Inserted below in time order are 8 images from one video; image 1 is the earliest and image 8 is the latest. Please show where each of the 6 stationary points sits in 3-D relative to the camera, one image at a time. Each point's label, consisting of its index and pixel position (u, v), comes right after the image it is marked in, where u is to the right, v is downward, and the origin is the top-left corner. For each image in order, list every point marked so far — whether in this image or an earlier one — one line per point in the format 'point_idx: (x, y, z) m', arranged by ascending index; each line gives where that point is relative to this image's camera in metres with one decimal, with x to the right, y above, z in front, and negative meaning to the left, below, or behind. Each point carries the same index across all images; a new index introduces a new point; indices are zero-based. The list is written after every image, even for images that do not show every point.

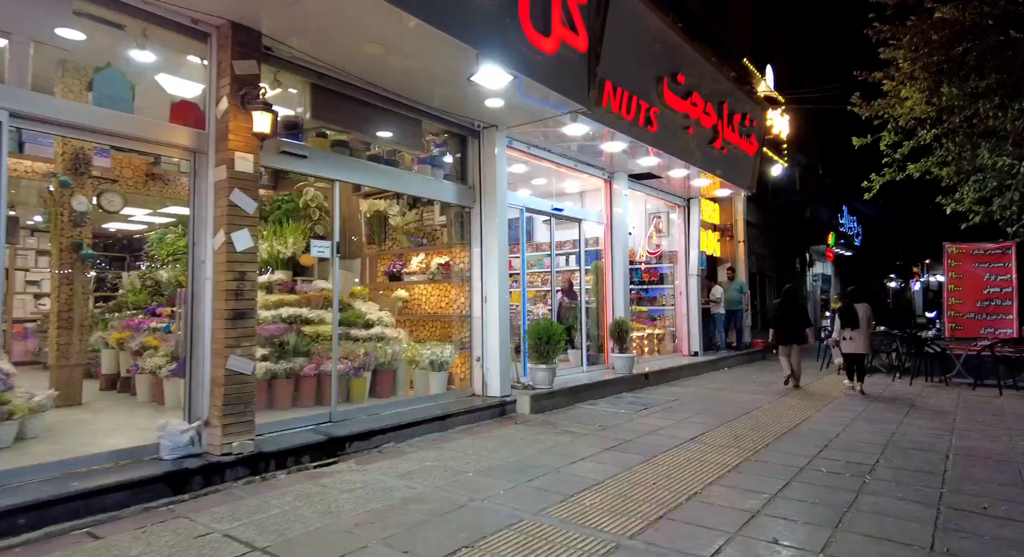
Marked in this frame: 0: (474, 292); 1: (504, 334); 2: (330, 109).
0: (-0.4, -0.1, +7.0) m
1: (-0.1, -0.6, +6.8) m
2: (-1.6, +1.5, +5.6) m
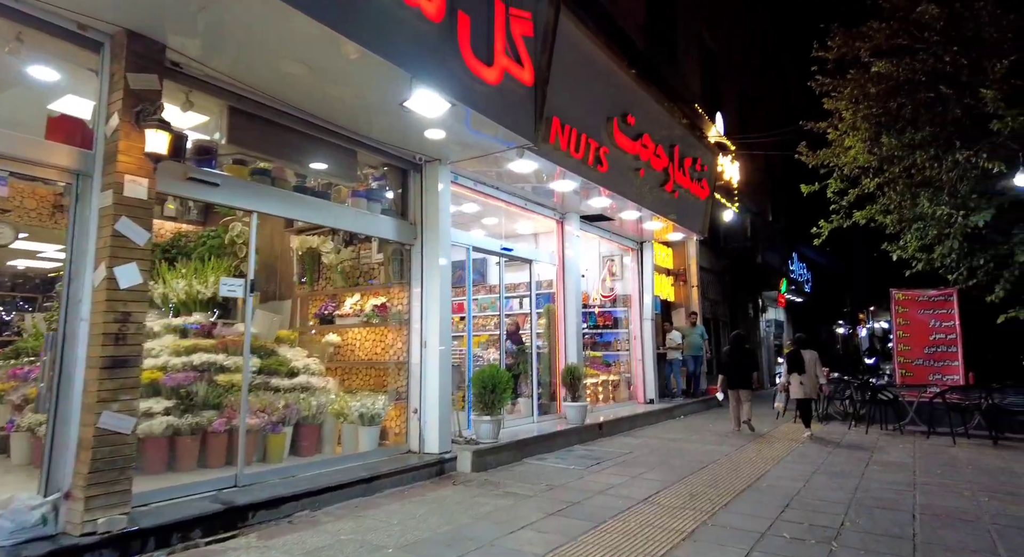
0: (-1.0, -0.6, +6.5) m
1: (-0.7, -1.1, +6.3) m
2: (-2.1, +1.2, +5.1) m
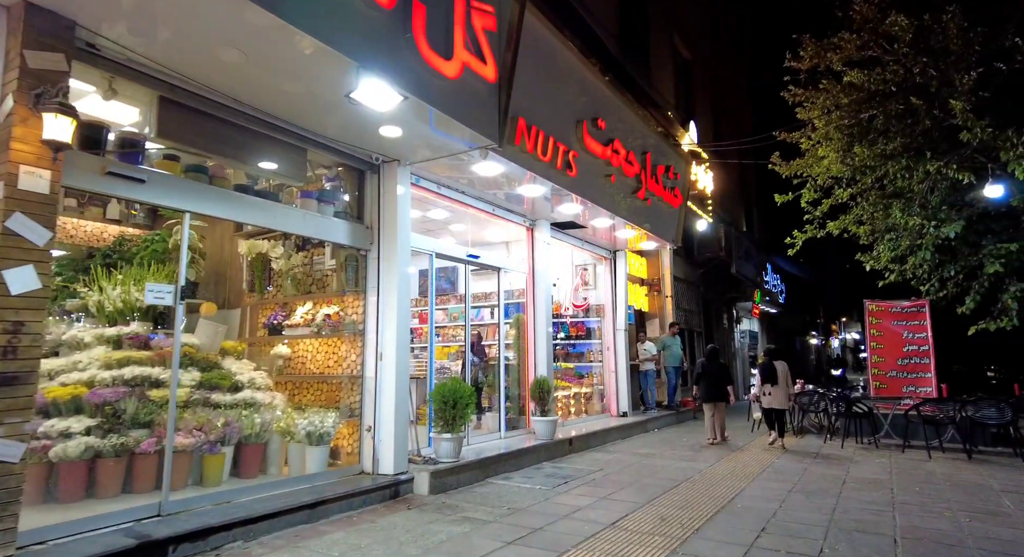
0: (-1.4, -0.7, +6.1) m
1: (-1.0, -1.2, +5.9) m
2: (-2.4, +1.1, +4.7) m
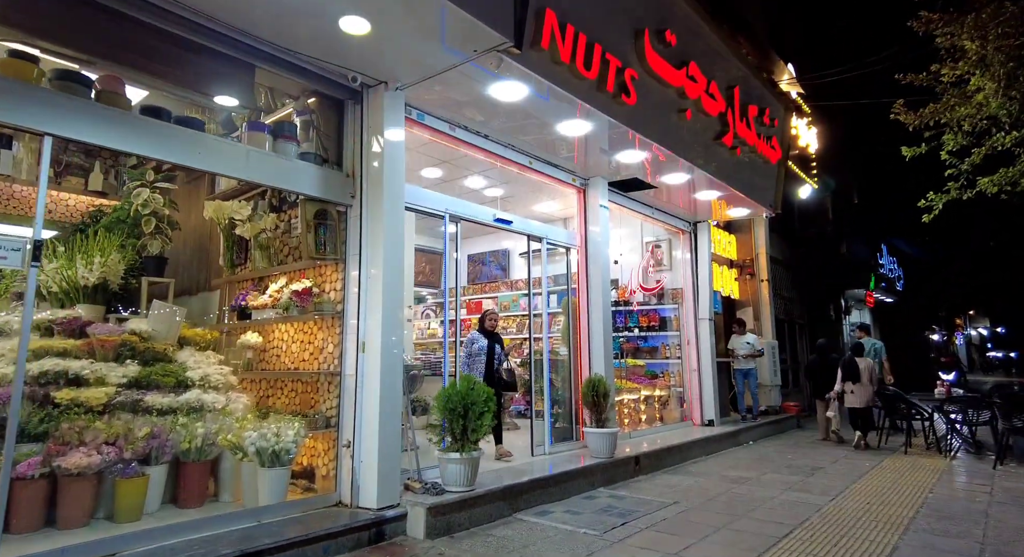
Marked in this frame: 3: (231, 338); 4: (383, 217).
0: (-1.2, -0.4, +4.5) m
1: (-0.8, -0.9, +4.3) m
2: (-2.4, +1.3, +3.3) m
3: (-2.1, -0.5, +4.8) m
4: (-0.9, +0.4, +4.5) m
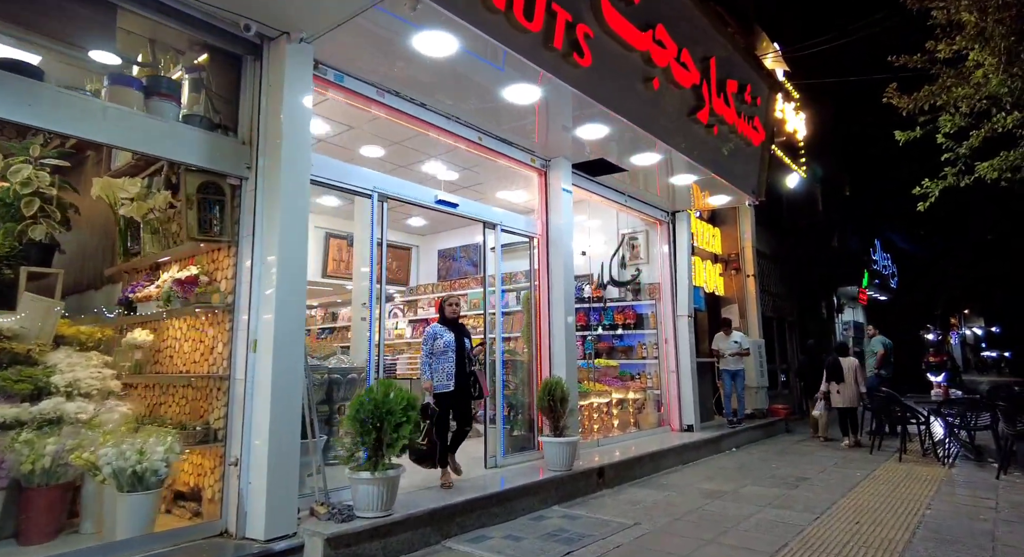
0: (-1.6, -0.3, +3.8) m
1: (-1.3, -0.8, +3.6) m
2: (-2.8, +1.4, +2.5) m
3: (-2.6, -0.4, +4.1) m
4: (-1.4, +0.5, +3.8) m
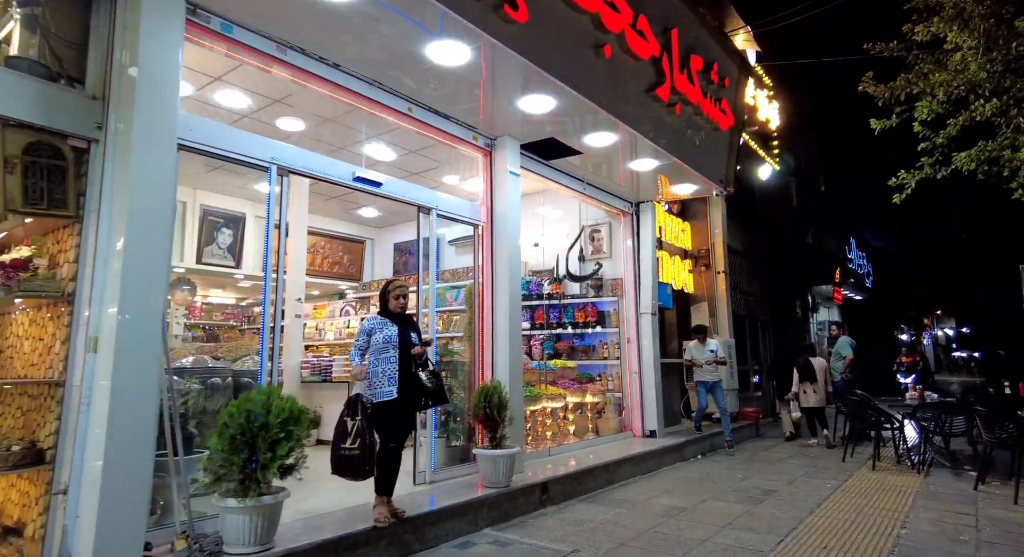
0: (-2.1, -0.2, +3.1) m
1: (-1.8, -0.7, +2.9) m
2: (-3.3, +1.5, +1.8) m
3: (-3.1, -0.3, +3.3) m
4: (-1.8, +0.6, +3.1) m
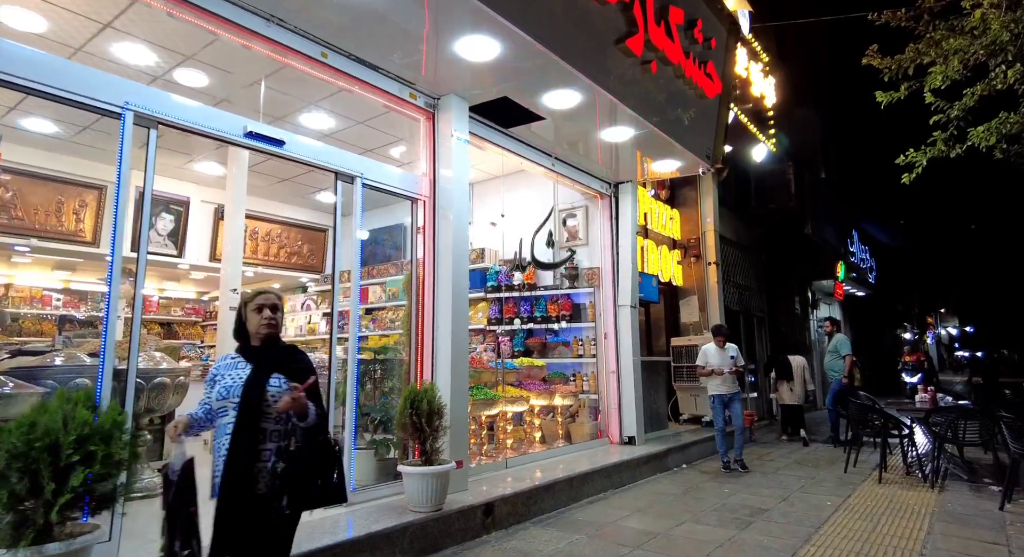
0: (-2.5, -0.1, +2.3) m
1: (-2.2, -0.6, +2.1) m
2: (-3.7, +1.6, +1.0) m
3: (-3.5, -0.2, +2.5) m
4: (-2.3, +0.7, +2.2) m
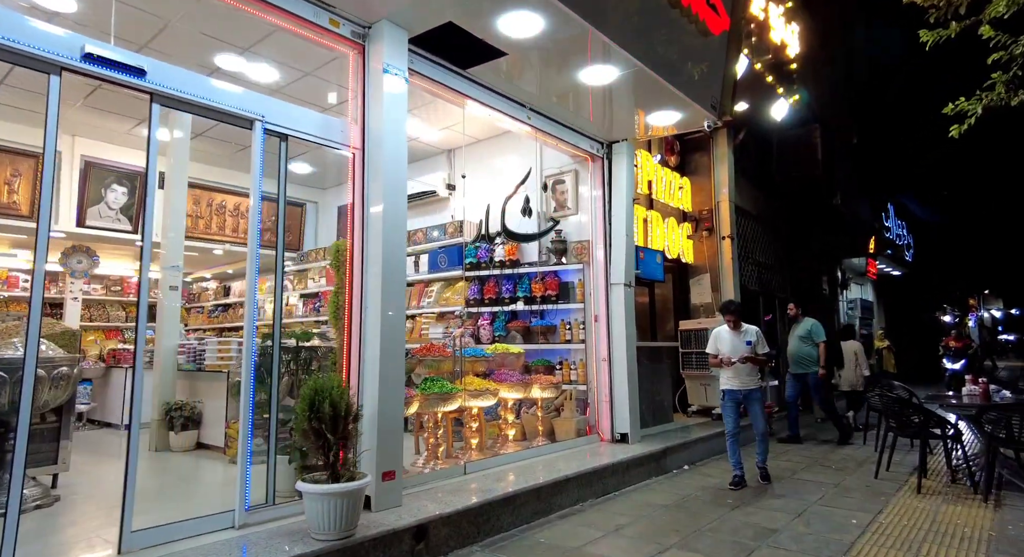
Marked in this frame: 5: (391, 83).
0: (-3.0, 0.0, +1.5) m
1: (-2.6, -0.5, +1.3) m
2: (-4.2, +1.7, +0.2) m
3: (-3.9, 0.0, +1.8) m
4: (-2.7, +0.8, +1.4) m
5: (-0.7, +1.2, +4.2) m
